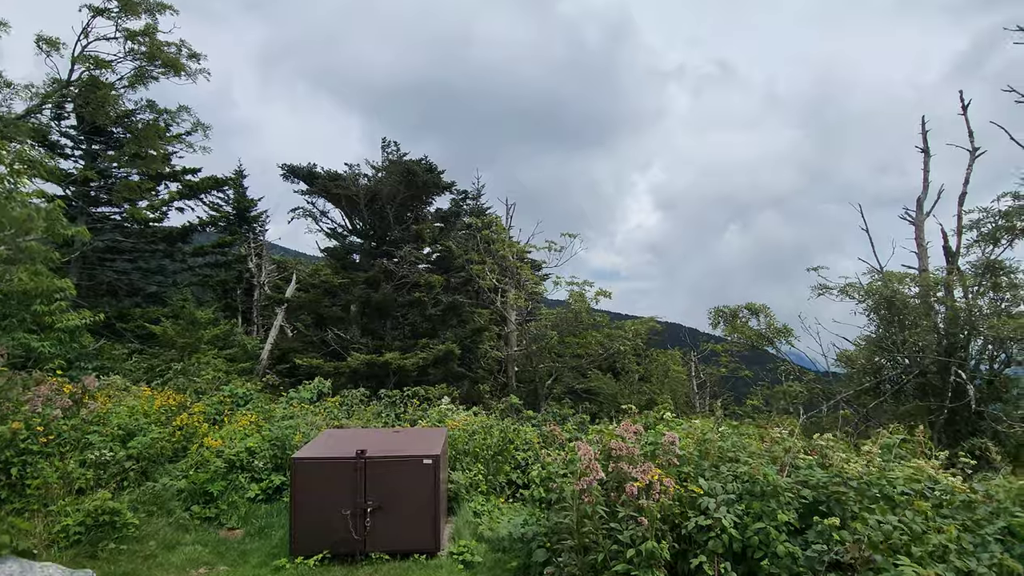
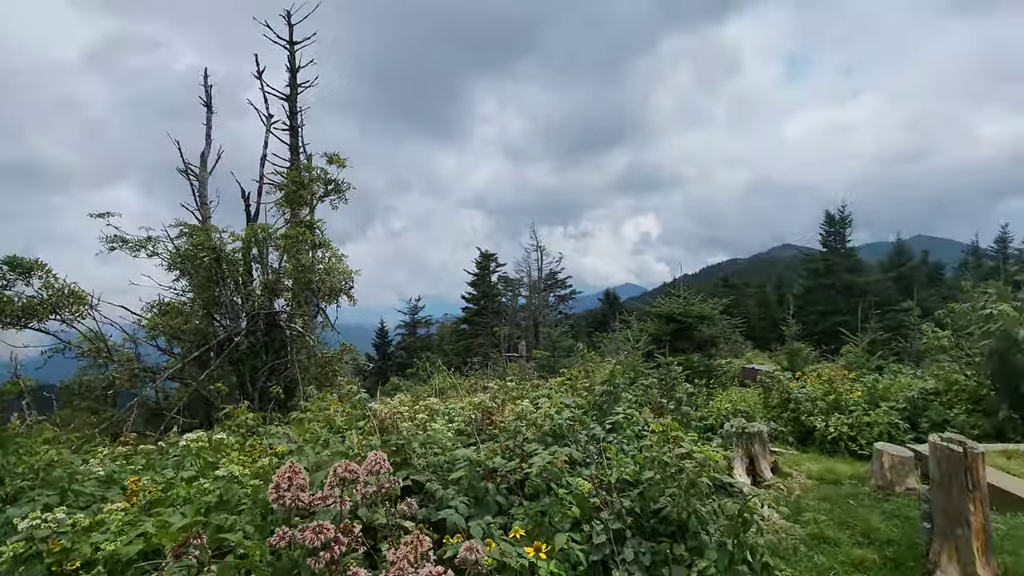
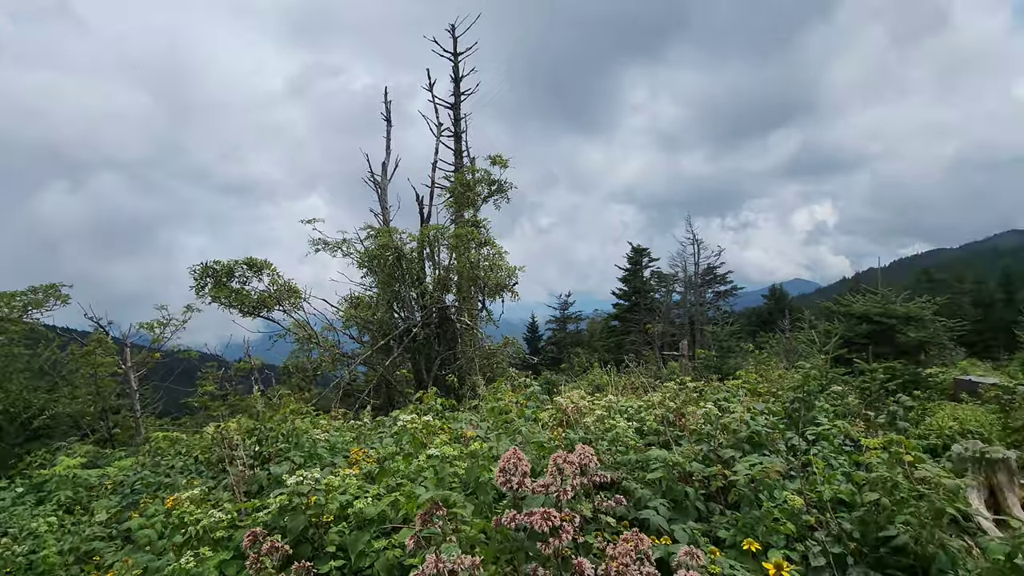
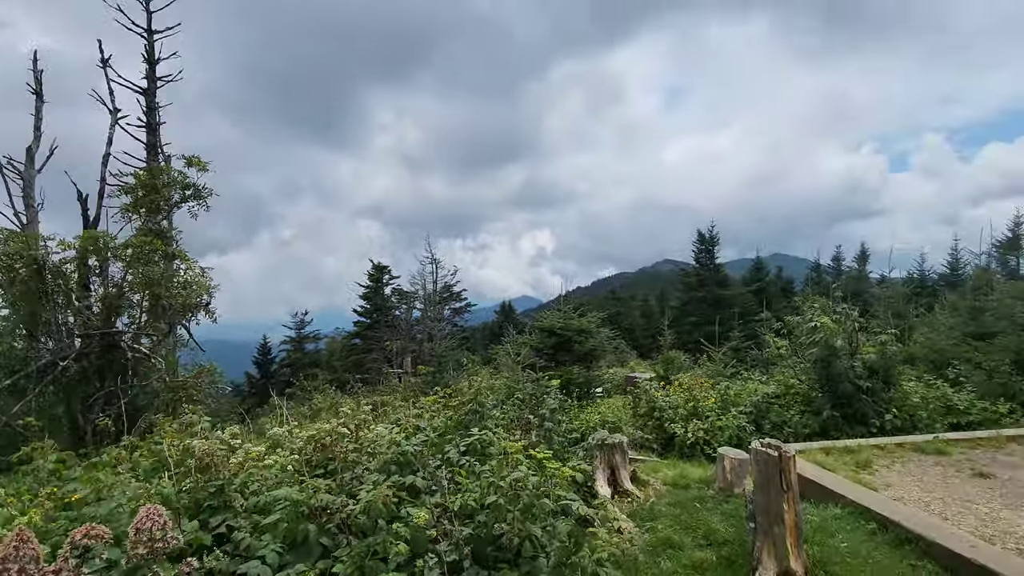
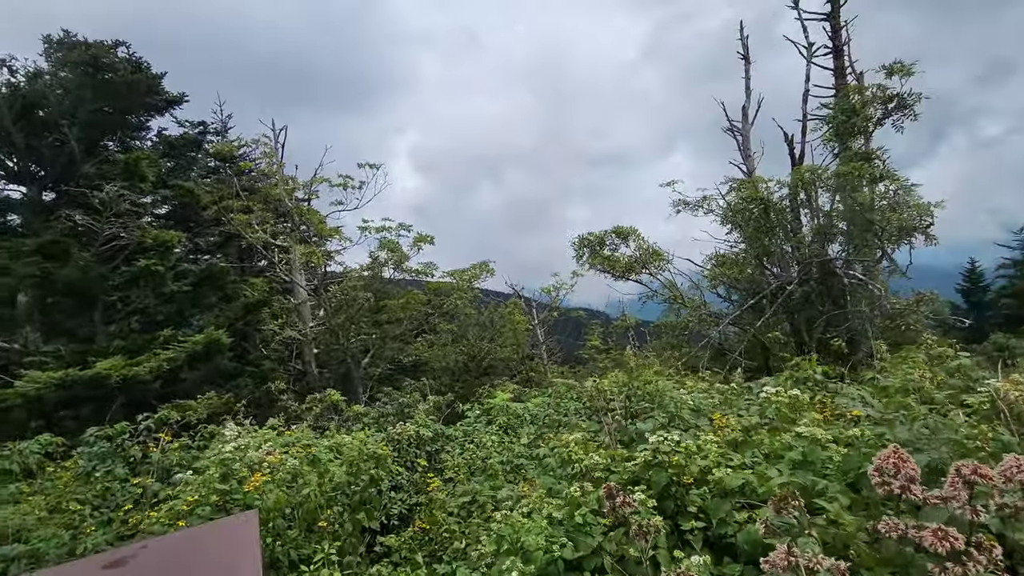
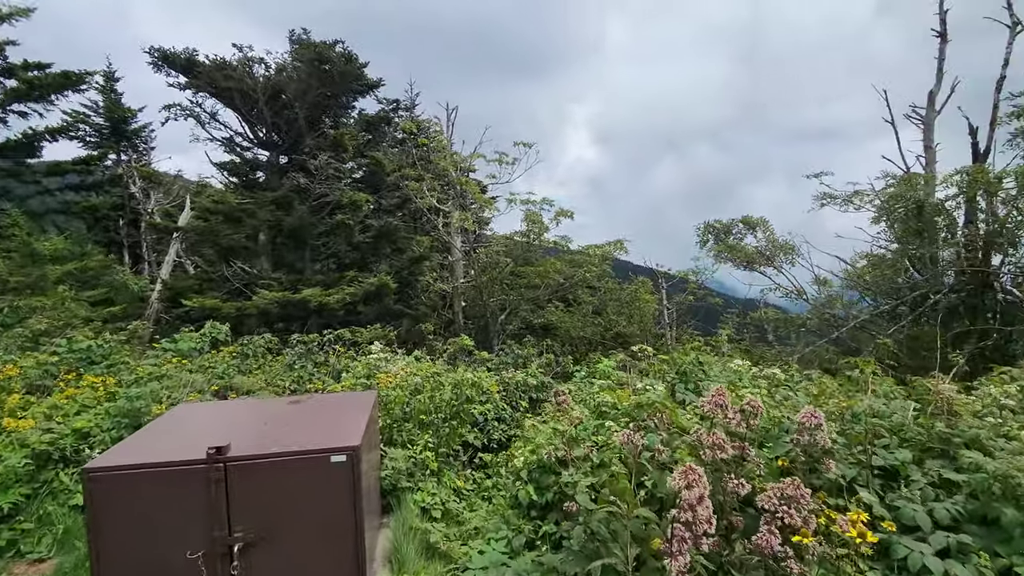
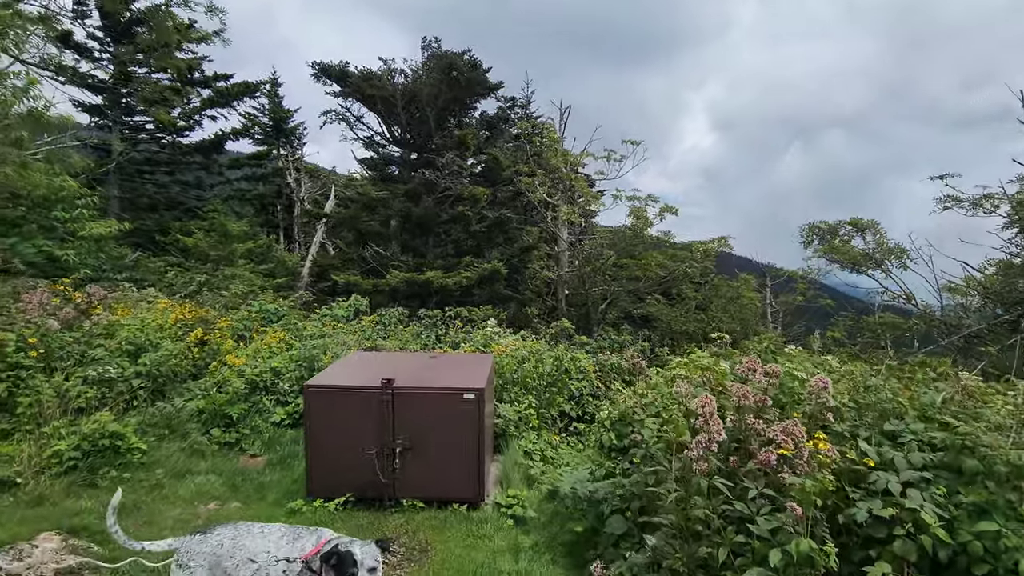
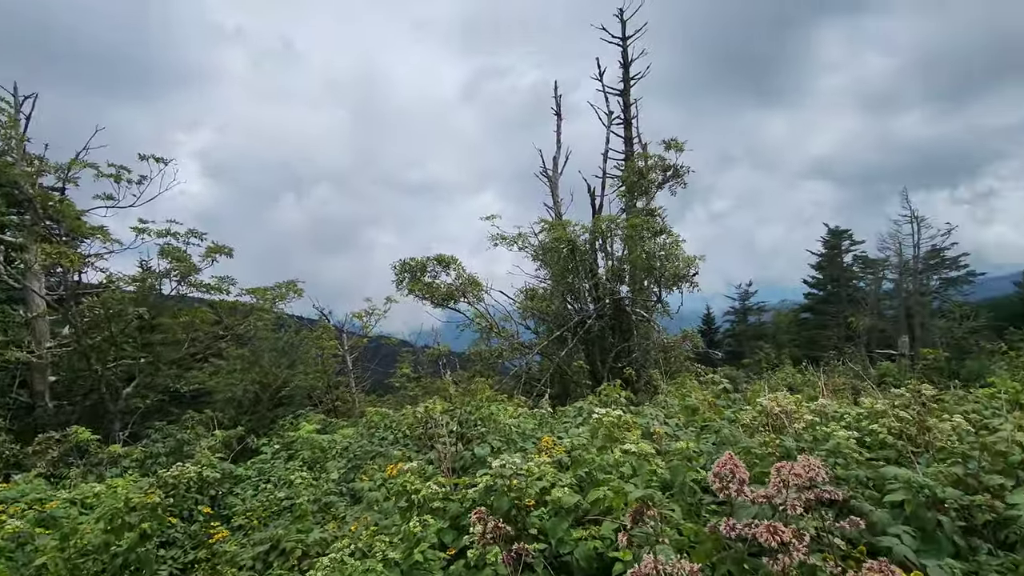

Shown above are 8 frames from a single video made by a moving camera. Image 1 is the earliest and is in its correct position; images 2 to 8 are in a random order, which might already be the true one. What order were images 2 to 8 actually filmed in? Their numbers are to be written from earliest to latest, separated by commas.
7, 6, 5, 8, 3, 2, 4
